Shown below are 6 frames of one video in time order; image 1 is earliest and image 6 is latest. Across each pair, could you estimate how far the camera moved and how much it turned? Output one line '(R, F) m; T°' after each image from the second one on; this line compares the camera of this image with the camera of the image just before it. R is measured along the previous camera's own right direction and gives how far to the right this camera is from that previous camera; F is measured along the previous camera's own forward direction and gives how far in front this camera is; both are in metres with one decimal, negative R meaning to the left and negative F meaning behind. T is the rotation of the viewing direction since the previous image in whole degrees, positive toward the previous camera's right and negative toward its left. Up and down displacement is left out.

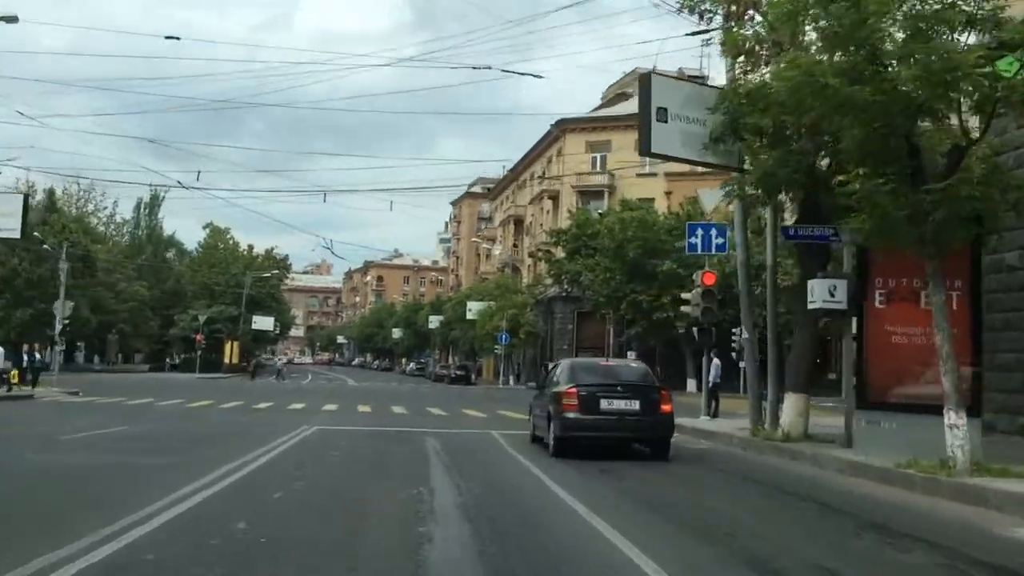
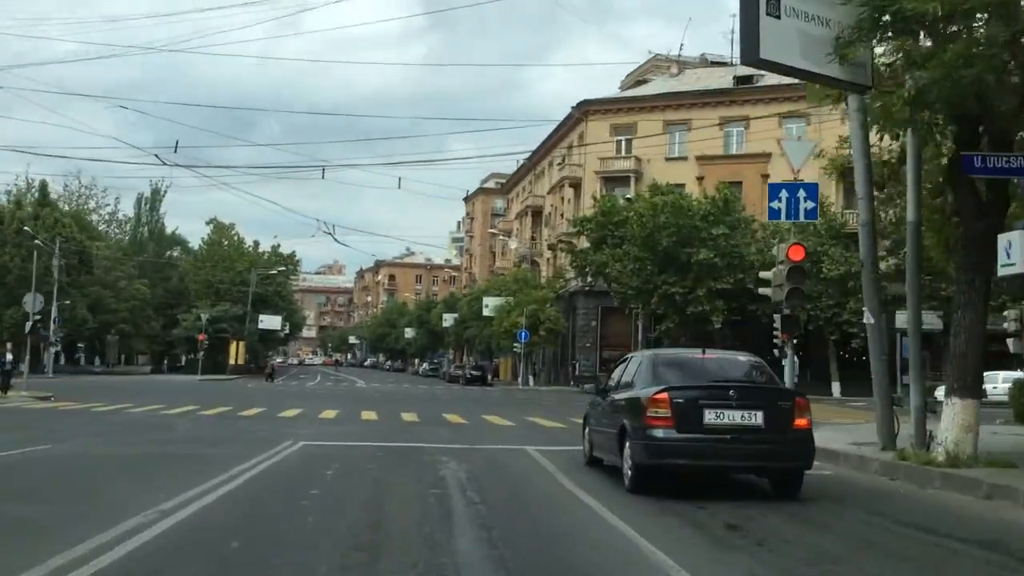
(-0.5, +4.4) m; -1°
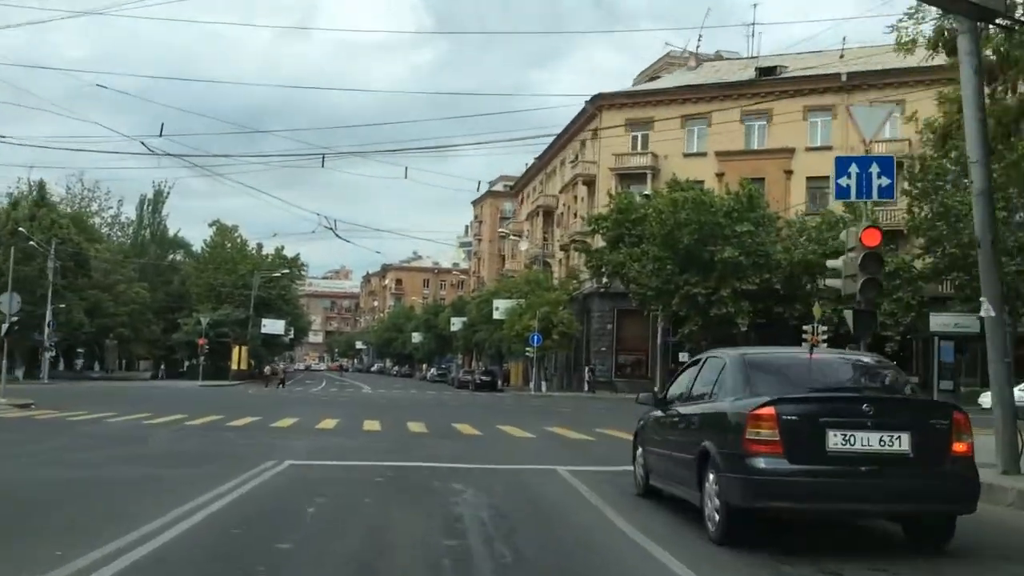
(-0.3, +2.5) m; 0°
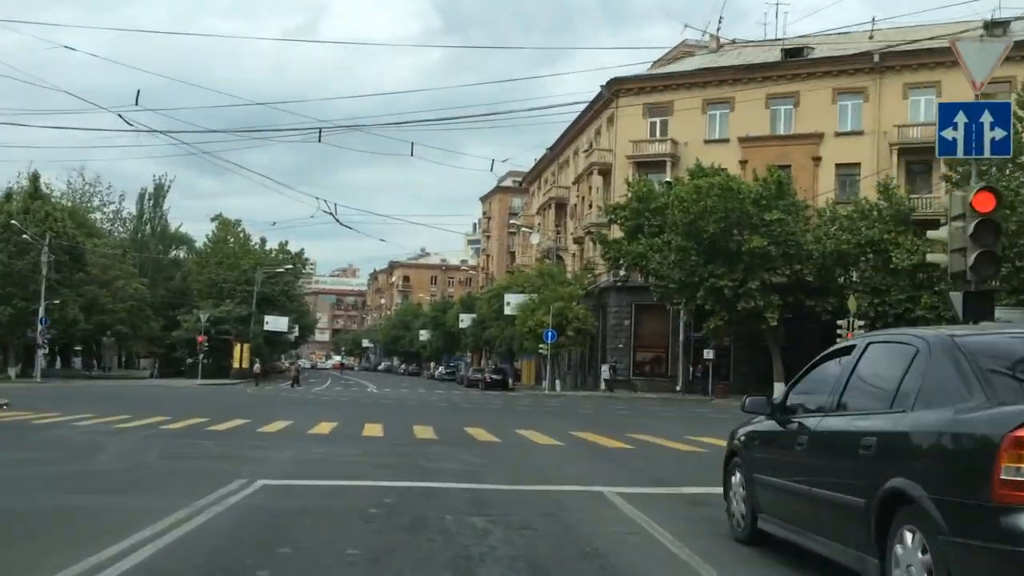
(-0.3, +2.8) m; 0°
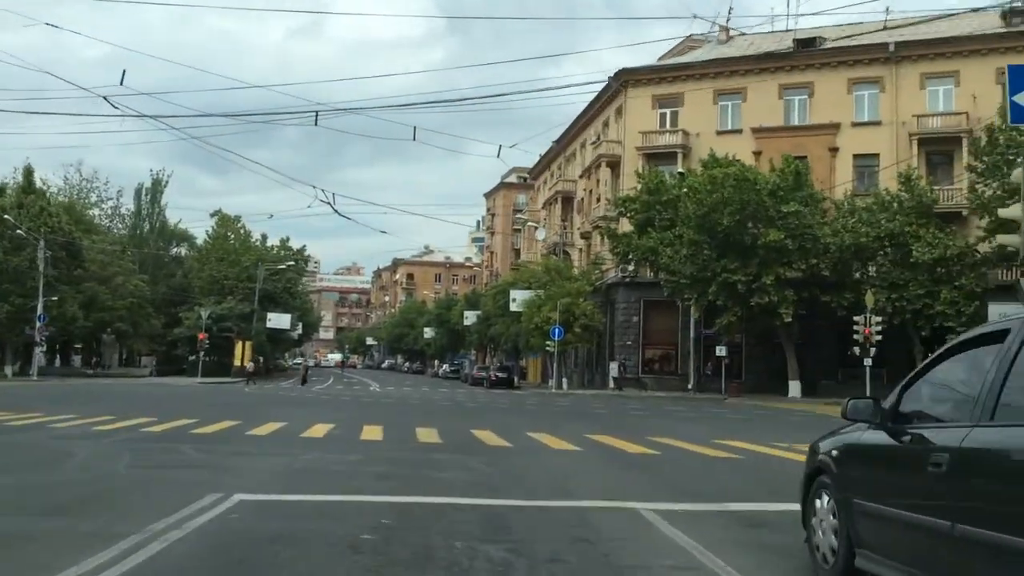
(-0.1, +1.4) m; 0°
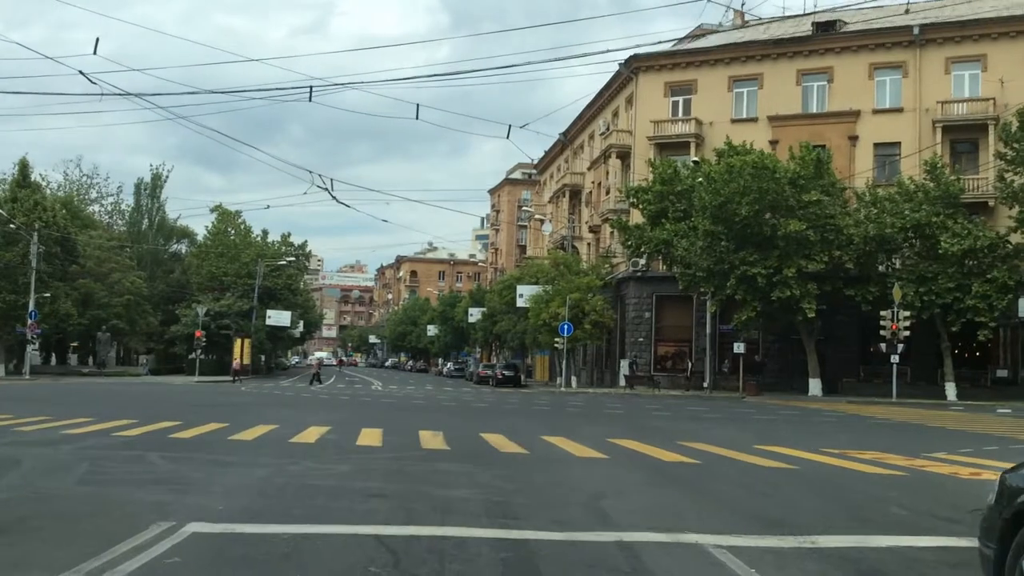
(-0.2, +1.9) m; 0°
